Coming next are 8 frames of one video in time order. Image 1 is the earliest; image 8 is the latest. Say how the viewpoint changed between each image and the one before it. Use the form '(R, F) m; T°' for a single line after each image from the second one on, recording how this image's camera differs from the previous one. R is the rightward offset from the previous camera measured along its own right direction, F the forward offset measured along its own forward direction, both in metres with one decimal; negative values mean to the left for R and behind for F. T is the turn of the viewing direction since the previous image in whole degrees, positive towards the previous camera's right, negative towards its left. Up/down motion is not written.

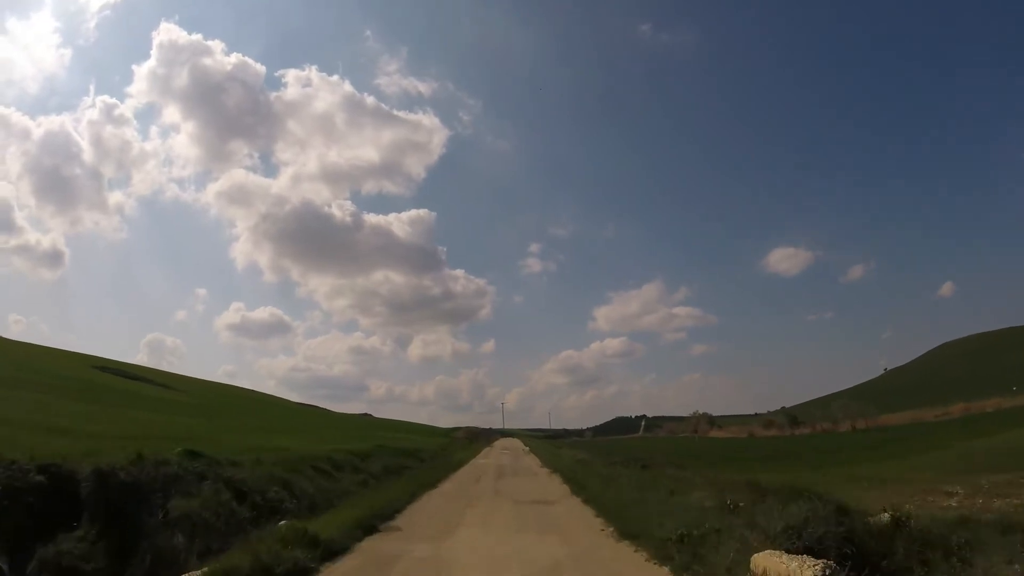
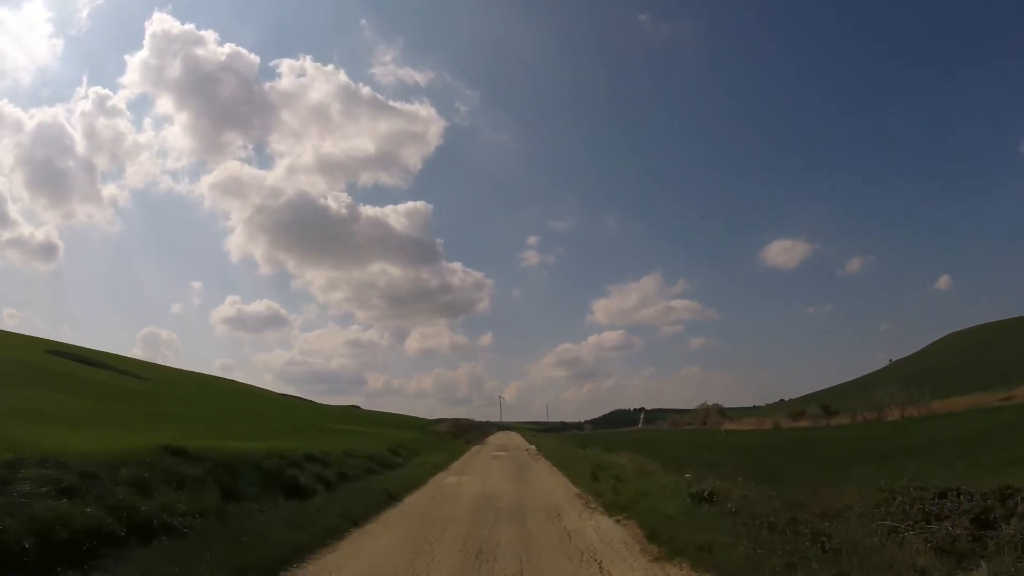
(0.0, +3.7) m; 0°
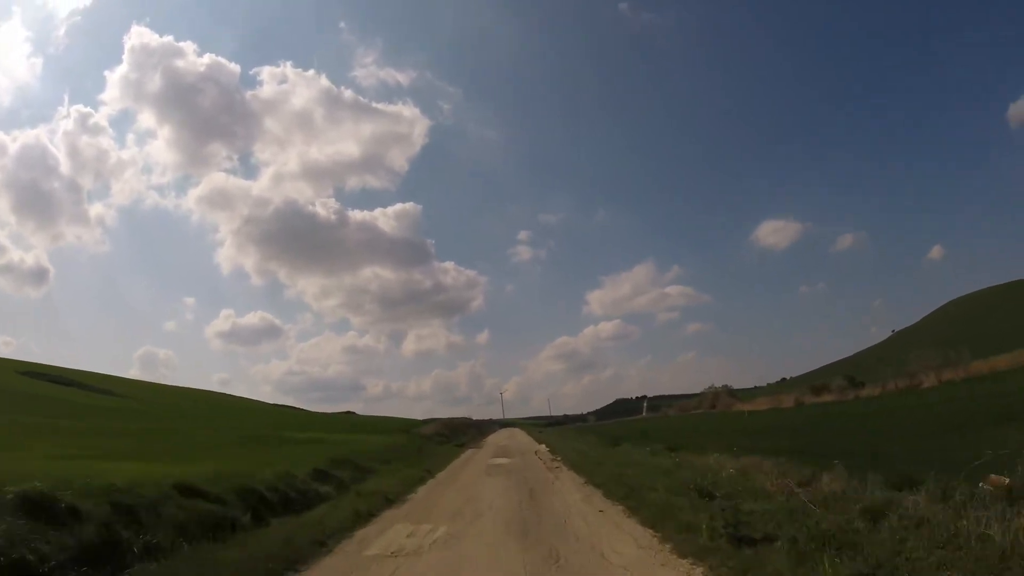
(-0.3, +1.4) m; +1°
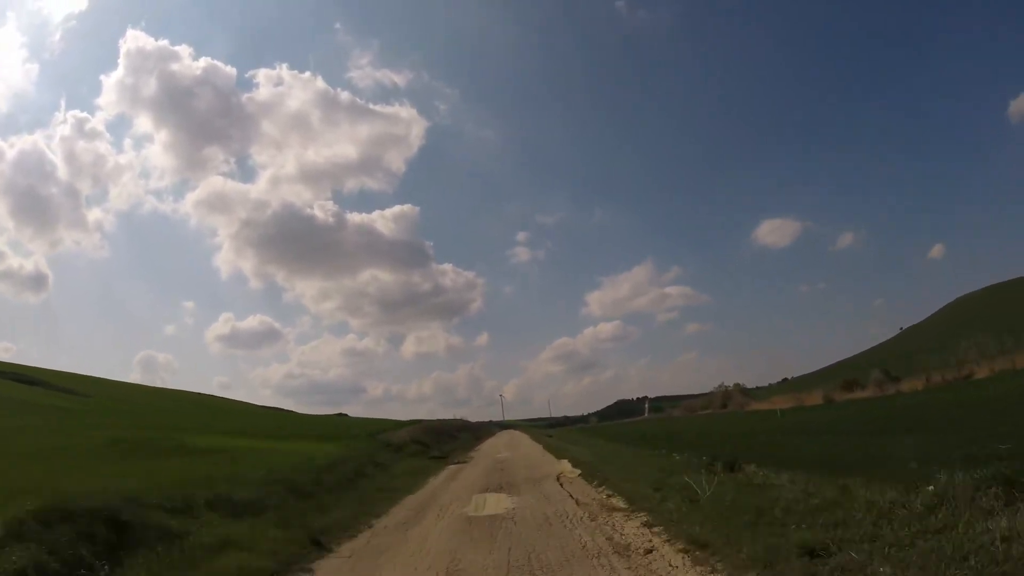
(+0.1, +2.3) m; 0°
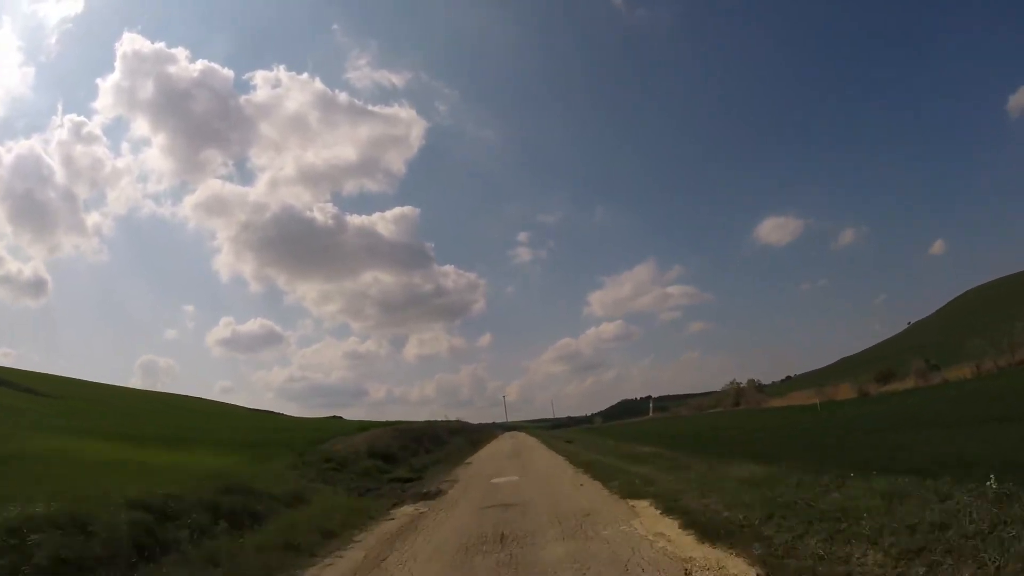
(0.0, +2.5) m; 0°
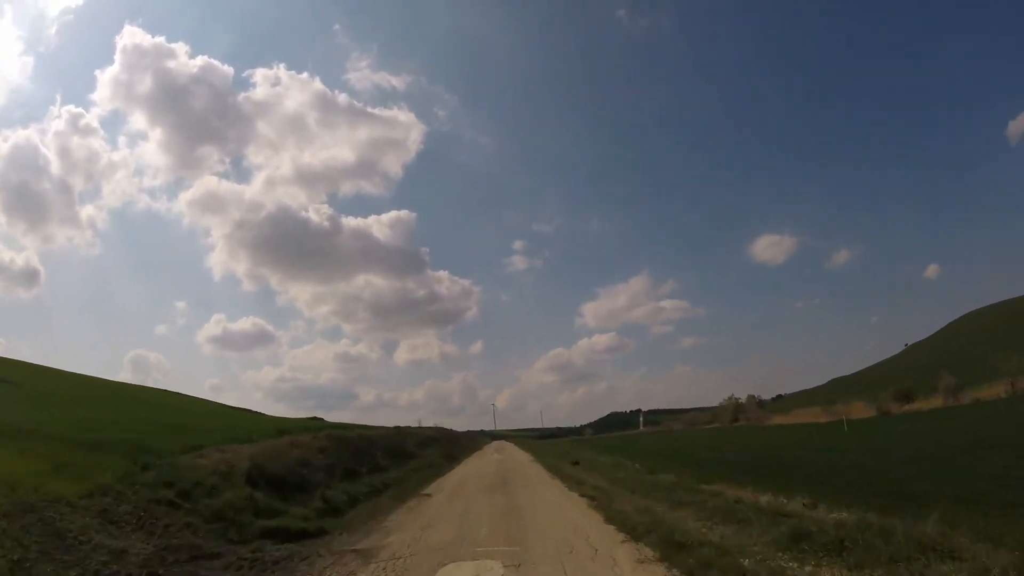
(+0.2, +2.4) m; 0°
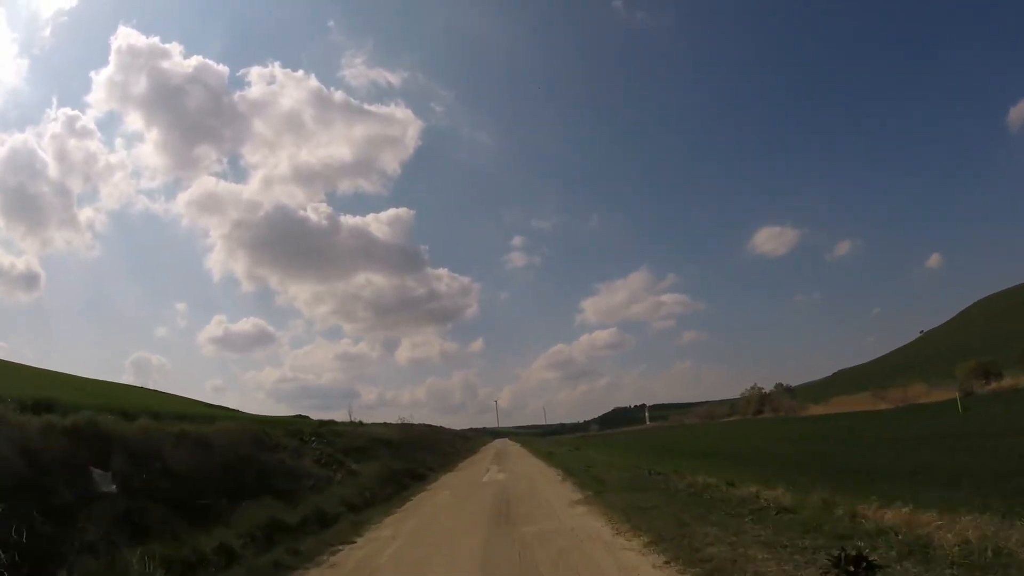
(-0.4, +2.4) m; 0°
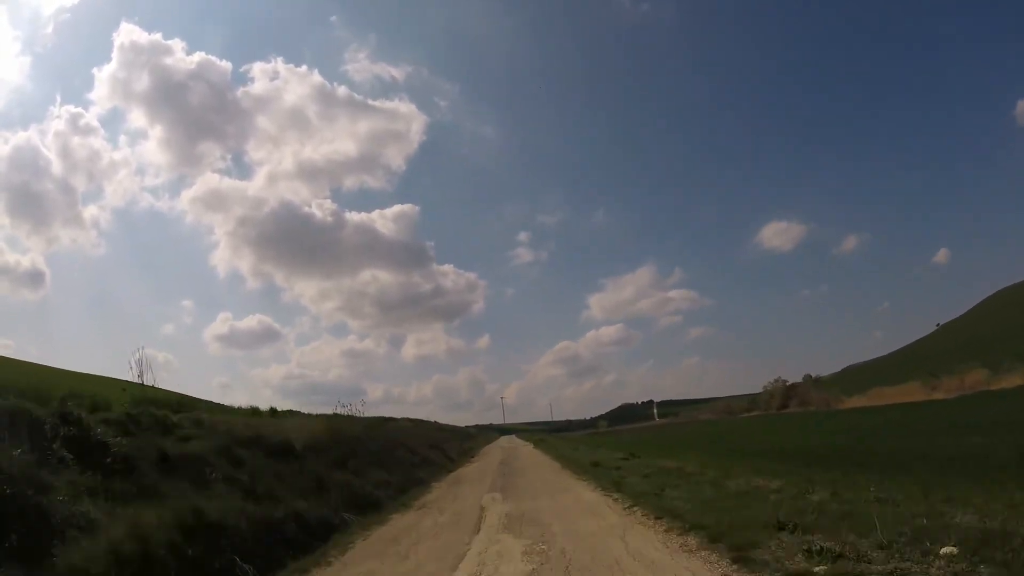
(+0.1, +3.0) m; 0°
